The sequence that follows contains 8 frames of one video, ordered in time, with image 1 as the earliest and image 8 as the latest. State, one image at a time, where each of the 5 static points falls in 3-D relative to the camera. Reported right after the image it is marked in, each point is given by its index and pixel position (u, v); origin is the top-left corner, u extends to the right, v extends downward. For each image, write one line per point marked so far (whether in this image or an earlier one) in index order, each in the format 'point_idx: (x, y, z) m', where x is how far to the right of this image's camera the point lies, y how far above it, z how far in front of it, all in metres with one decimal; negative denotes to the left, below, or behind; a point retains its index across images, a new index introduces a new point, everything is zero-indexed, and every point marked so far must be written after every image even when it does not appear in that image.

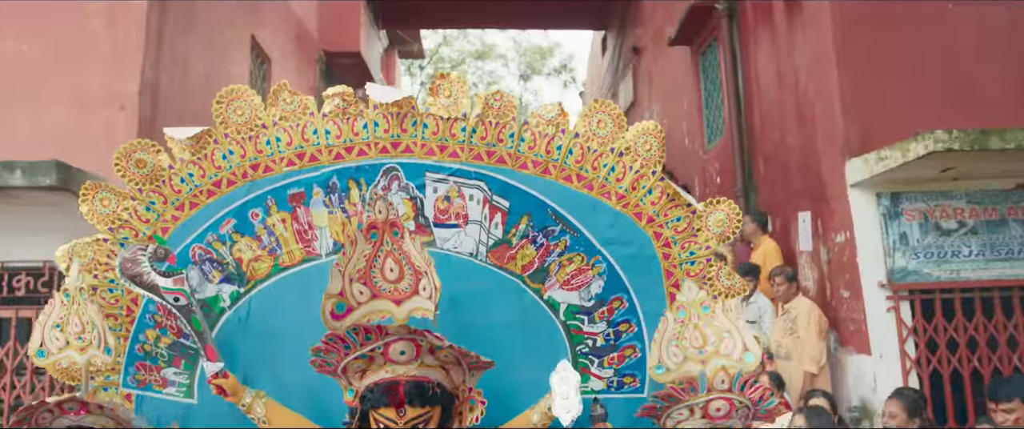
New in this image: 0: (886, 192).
0: (+2.6, +0.1, +4.9) m
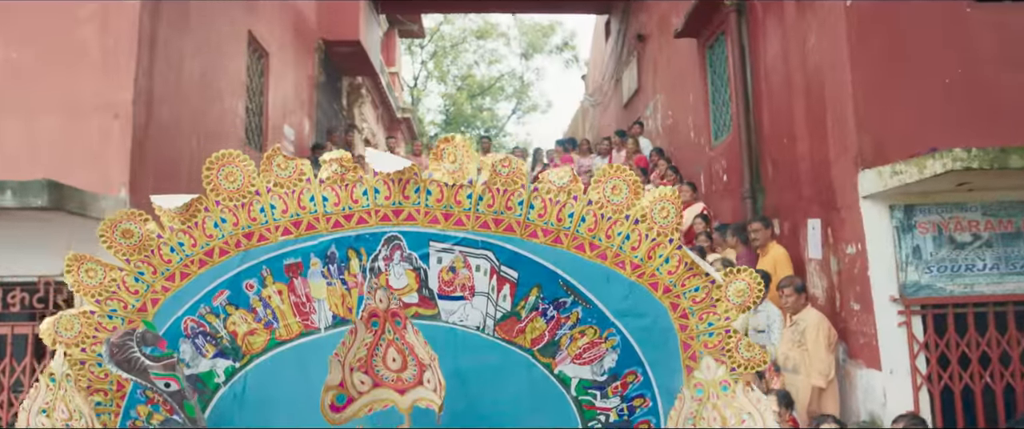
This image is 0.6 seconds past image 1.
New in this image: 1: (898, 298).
0: (+2.6, +0.1, +4.7) m
1: (+2.5, -0.6, +4.7) m
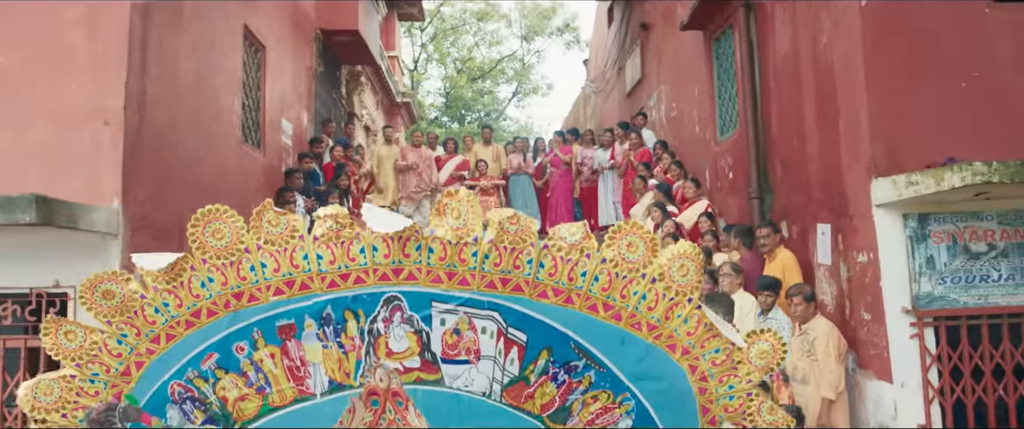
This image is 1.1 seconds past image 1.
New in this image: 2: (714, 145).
0: (+2.6, 0.0, +4.6) m
1: (+2.6, -0.6, +4.6) m
2: (+2.2, +0.8, +7.8) m
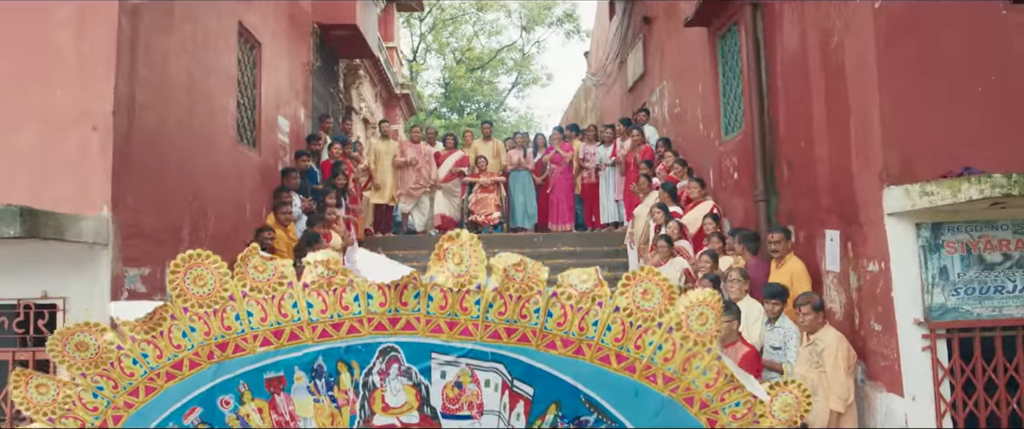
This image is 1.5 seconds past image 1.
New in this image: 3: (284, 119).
0: (+2.6, 0.0, +4.5) m
1: (+2.6, -0.7, +4.4) m
2: (+2.2, +0.8, +7.7) m
3: (-2.8, +1.1, +8.6) m
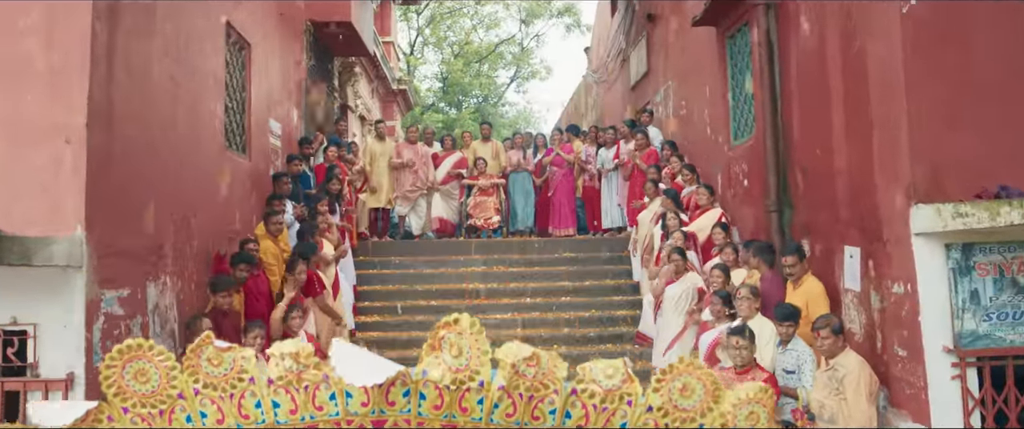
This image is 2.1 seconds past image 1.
0: (+2.6, -0.2, +4.2) m
1: (+2.6, -0.8, +4.2) m
2: (+2.2, +0.7, +7.4) m
3: (-2.8, +1.1, +8.3) m
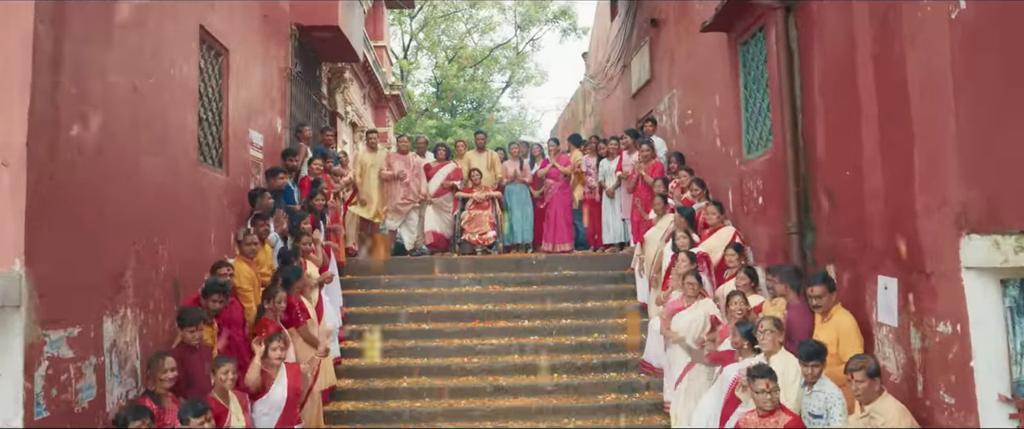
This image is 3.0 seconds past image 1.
0: (+2.6, -0.3, +3.7) m
1: (+2.6, -1.0, +3.7) m
2: (+2.2, +0.5, +6.9) m
3: (-2.8, +0.9, +7.7) m
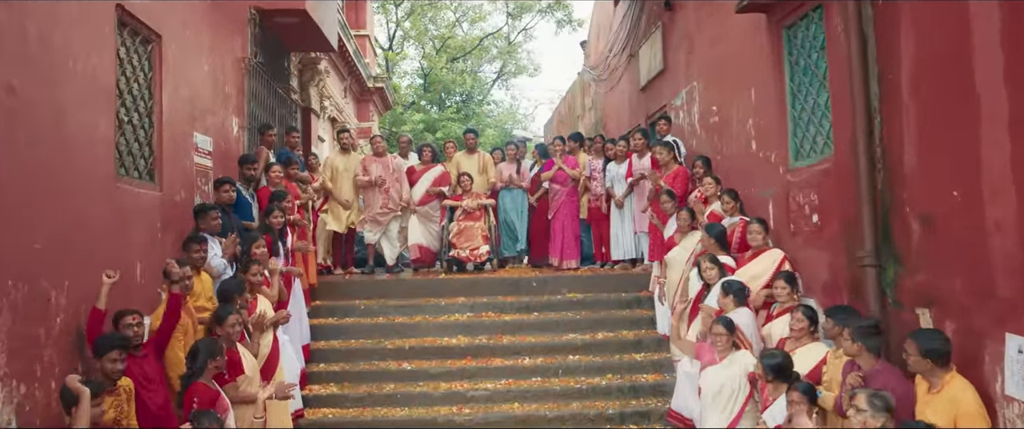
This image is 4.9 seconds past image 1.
0: (+2.7, -0.5, +2.5) m
1: (+2.6, -1.1, +2.5) m
2: (+2.2, +0.3, +5.7) m
3: (-2.8, +0.7, +6.5) m
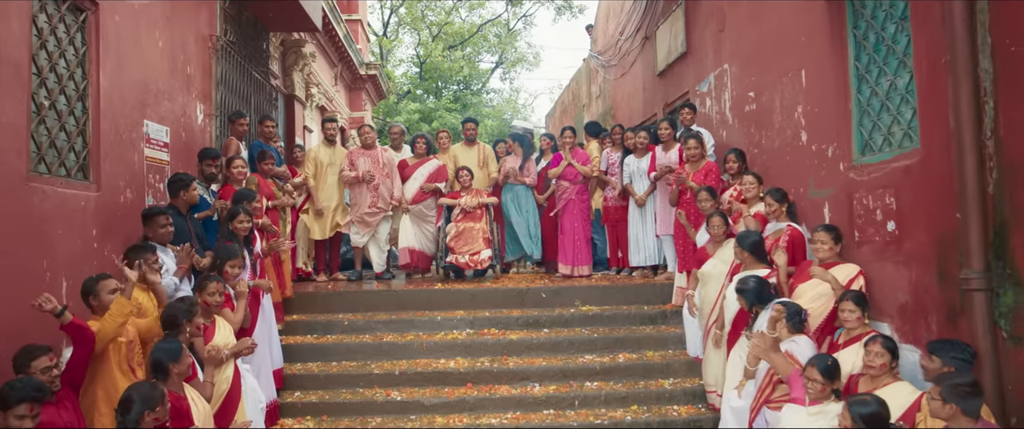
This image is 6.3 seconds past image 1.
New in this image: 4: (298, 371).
0: (+2.7, -0.6, +1.6) m
1: (+2.7, -1.2, +1.6) m
2: (+2.3, +0.3, +4.8) m
3: (-2.8, +0.7, +5.5) m
4: (-1.7, -1.2, +5.6) m
